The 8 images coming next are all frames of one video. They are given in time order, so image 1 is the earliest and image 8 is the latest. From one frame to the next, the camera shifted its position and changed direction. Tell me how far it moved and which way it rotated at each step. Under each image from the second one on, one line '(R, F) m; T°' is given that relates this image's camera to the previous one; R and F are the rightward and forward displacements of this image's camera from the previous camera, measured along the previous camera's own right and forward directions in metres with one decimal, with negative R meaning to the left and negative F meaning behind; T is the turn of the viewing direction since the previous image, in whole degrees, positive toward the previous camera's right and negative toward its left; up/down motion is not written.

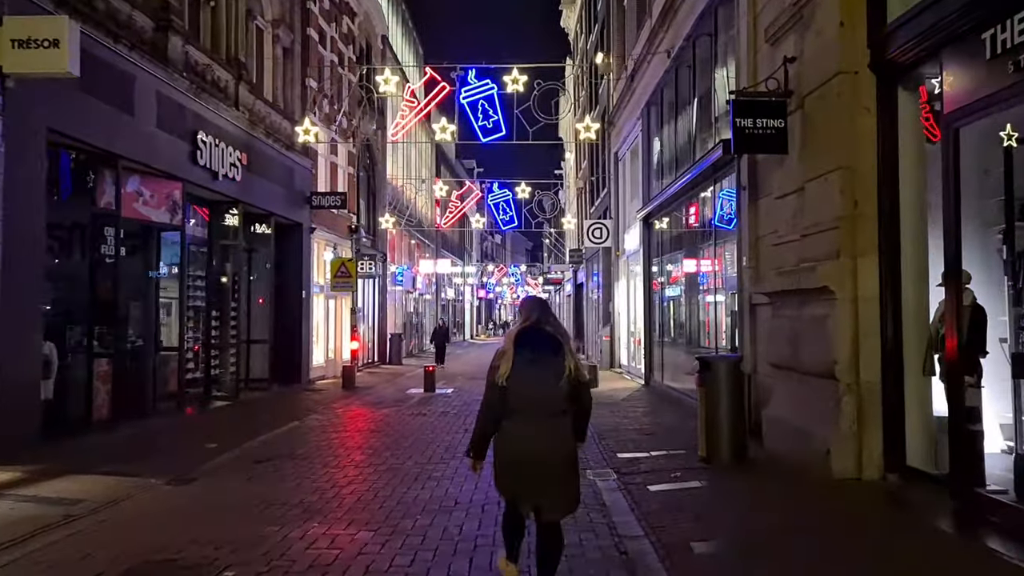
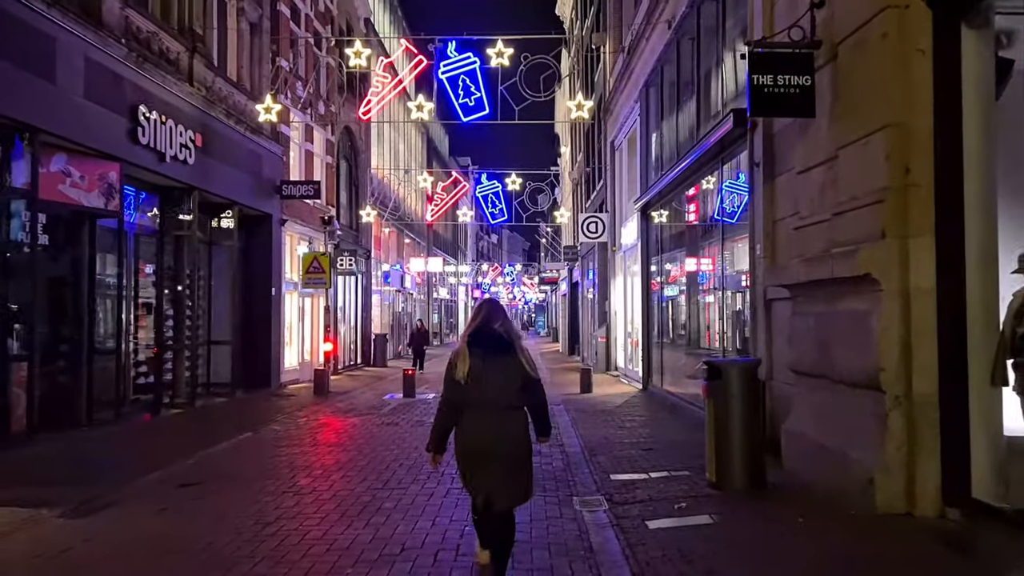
(+0.3, +1.5) m; 0°
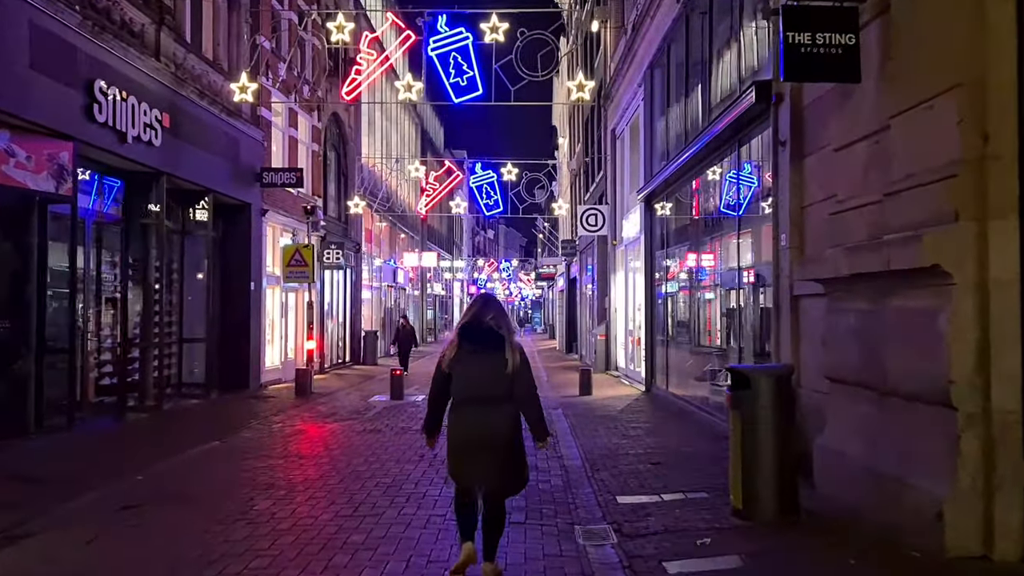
(0.0, +1.1) m; 0°
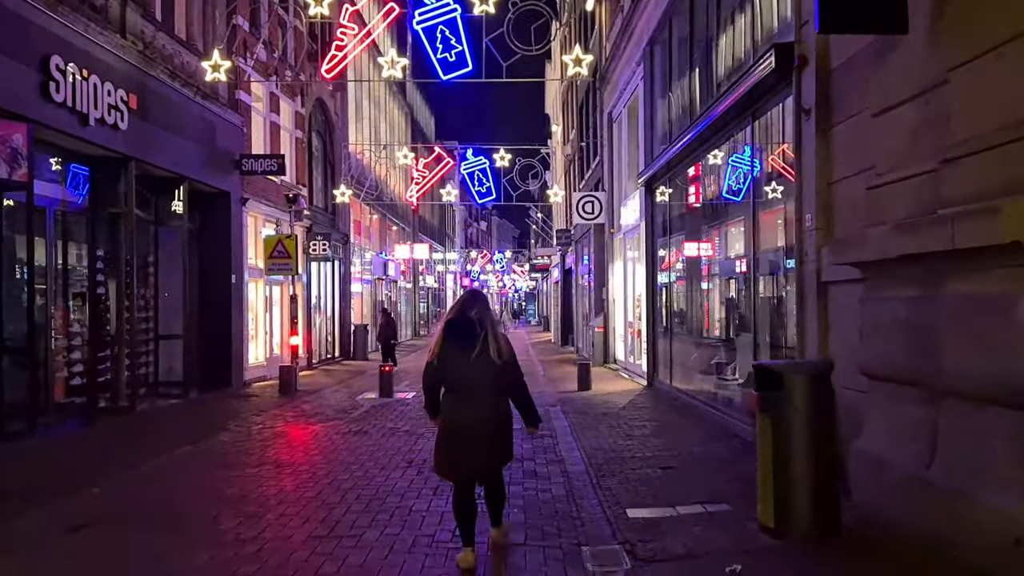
(0.0, +0.8) m; 0°
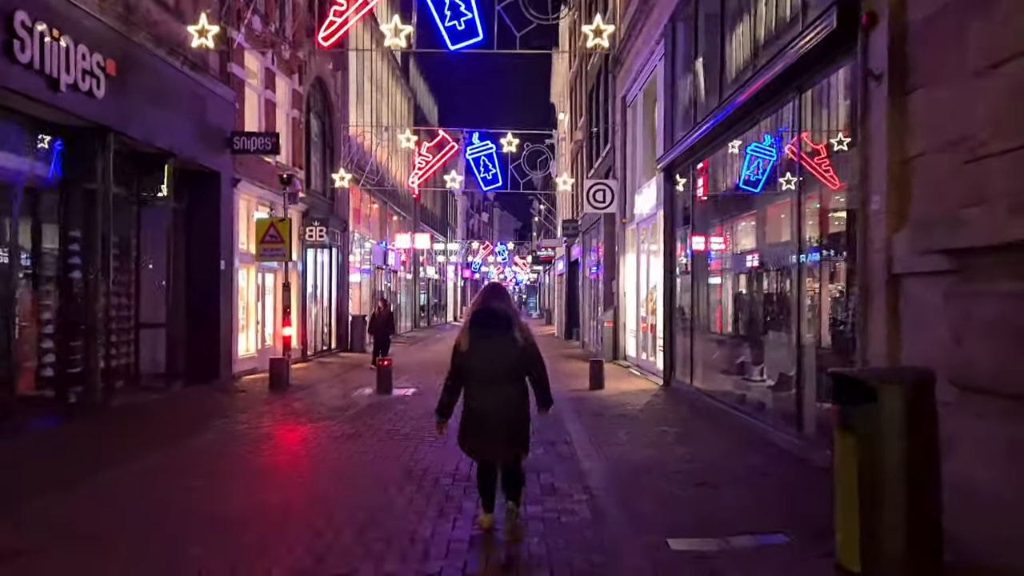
(-0.2, +1.0) m; 0°
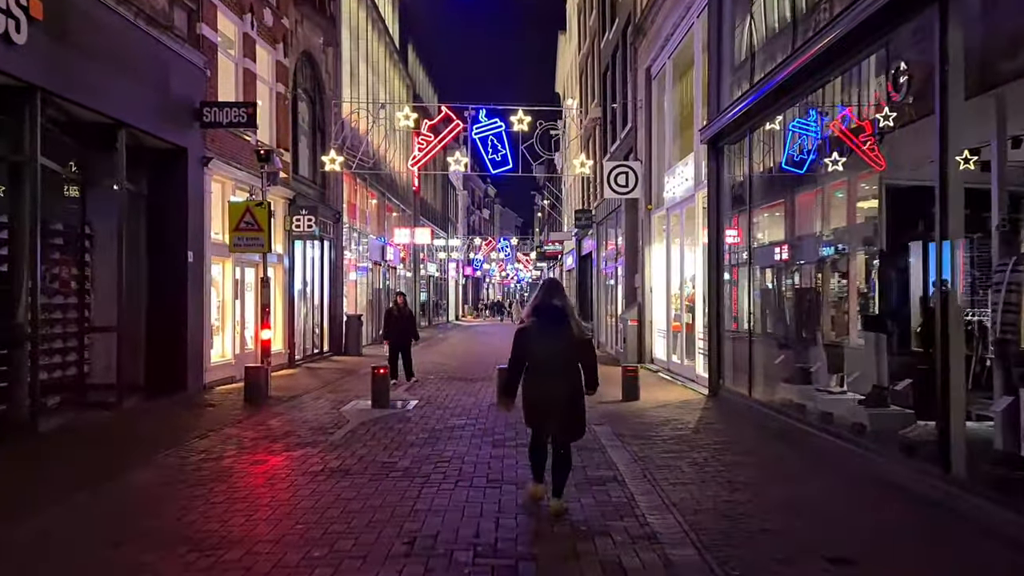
(-0.3, +2.2) m; 0°
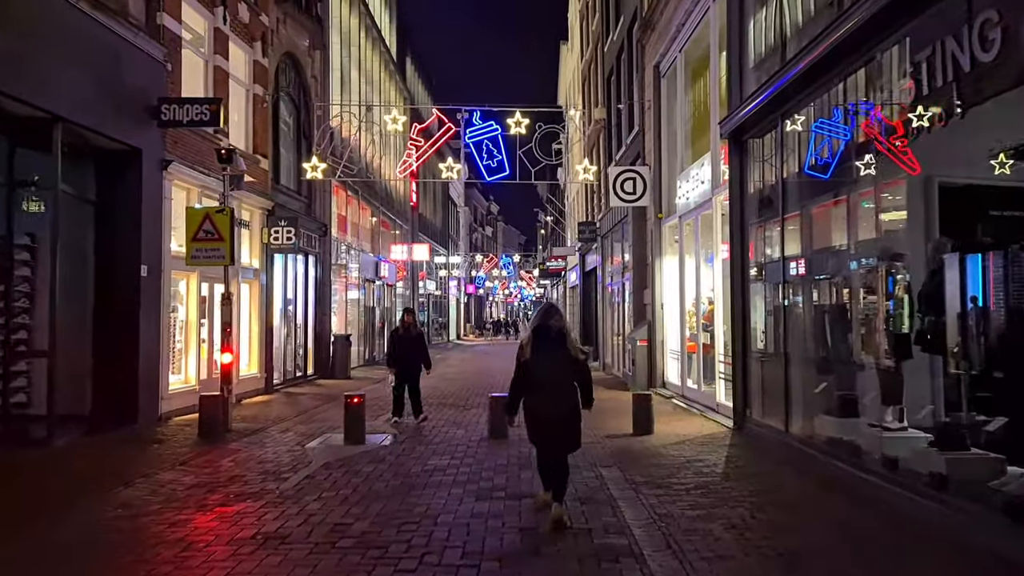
(+0.1, +1.6) m; 0°
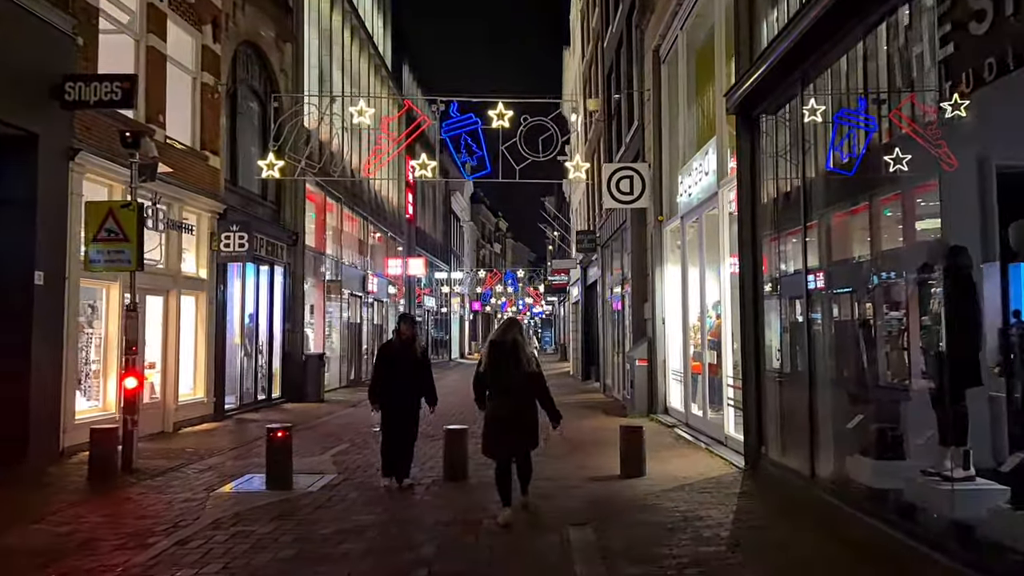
(+0.6, +1.9) m; -1°
